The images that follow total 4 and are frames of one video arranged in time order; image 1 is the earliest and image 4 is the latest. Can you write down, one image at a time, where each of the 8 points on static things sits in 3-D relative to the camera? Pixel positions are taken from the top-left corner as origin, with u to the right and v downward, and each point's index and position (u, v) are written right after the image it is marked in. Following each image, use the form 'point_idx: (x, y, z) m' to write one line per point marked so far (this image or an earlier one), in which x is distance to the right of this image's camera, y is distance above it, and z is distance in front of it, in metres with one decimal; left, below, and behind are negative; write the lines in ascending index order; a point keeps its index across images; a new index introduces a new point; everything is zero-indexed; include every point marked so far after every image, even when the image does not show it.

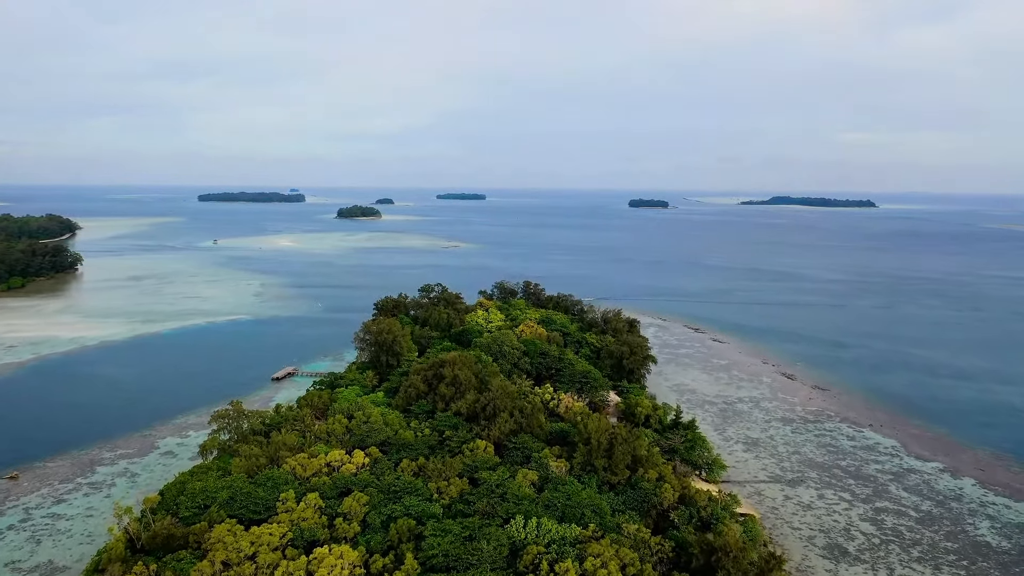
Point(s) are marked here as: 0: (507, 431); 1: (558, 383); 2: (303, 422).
0: (-0.1, -3.6, +15.0) m
1: (+1.5, -3.2, +20.0) m
2: (-5.6, -3.6, +16.2) m
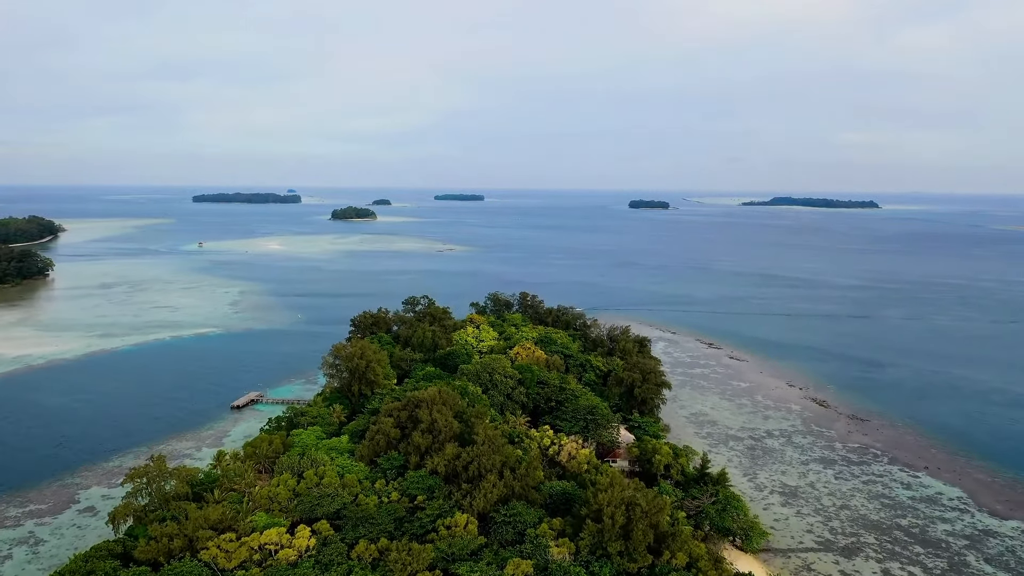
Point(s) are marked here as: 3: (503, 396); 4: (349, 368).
0: (-0.3, -4.1, +11.8) m
1: (+1.3, -3.8, +16.9) m
2: (-5.8, -4.2, +13.0) m
3: (-0.3, -3.2, +17.9) m
4: (-5.2, -2.5, +19.1) m
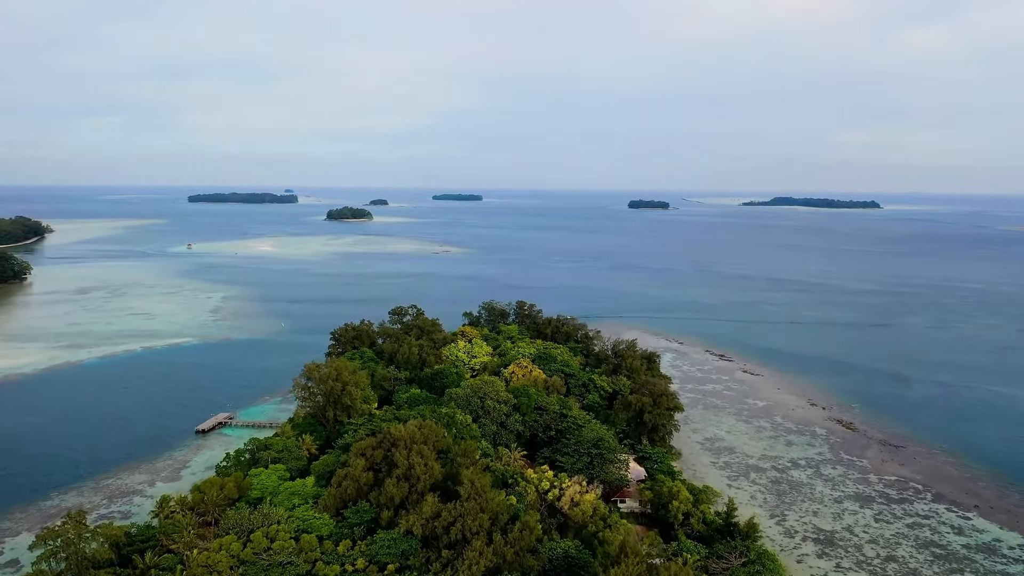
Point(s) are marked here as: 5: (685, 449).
0: (-0.5, -4.5, +9.7) m
1: (+1.2, -4.1, +14.7) m
2: (-5.9, -4.5, +10.9) m
3: (-0.4, -3.6, +15.7) m
4: (-5.3, -2.9, +16.9) m
5: (+5.3, -5.0, +18.7) m
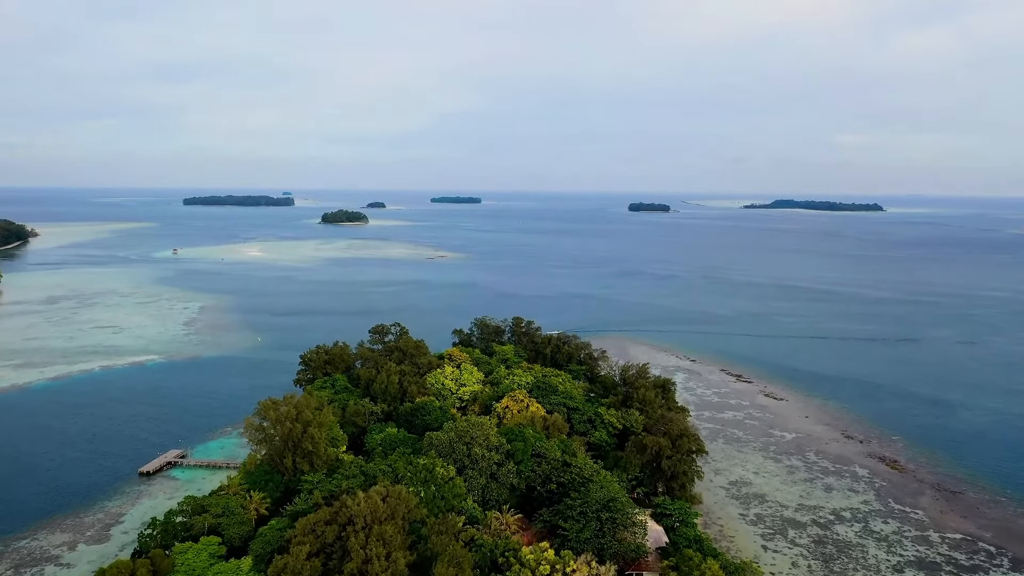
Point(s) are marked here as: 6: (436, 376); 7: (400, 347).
0: (-0.6, -5.0, +6.9) m
1: (+1.0, -4.7, +12.0) m
2: (-6.1, -5.1, +8.1) m
3: (-0.6, -4.1, +13.0) m
4: (-5.5, -3.4, +14.2) m
5: (+5.2, -5.5, +15.9) m
6: (-2.3, -2.7, +18.4) m
7: (-3.7, -2.0, +20.0) m
